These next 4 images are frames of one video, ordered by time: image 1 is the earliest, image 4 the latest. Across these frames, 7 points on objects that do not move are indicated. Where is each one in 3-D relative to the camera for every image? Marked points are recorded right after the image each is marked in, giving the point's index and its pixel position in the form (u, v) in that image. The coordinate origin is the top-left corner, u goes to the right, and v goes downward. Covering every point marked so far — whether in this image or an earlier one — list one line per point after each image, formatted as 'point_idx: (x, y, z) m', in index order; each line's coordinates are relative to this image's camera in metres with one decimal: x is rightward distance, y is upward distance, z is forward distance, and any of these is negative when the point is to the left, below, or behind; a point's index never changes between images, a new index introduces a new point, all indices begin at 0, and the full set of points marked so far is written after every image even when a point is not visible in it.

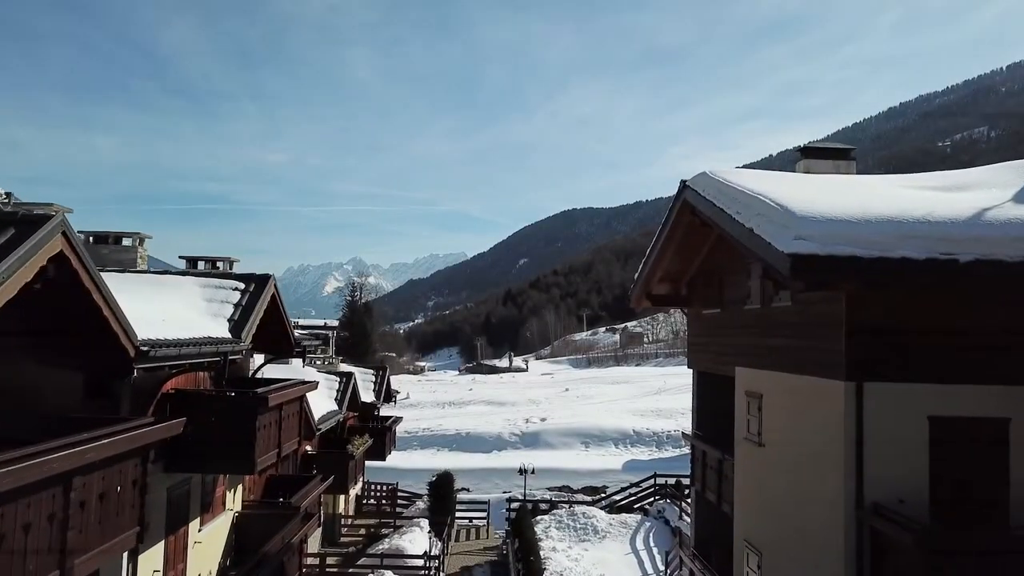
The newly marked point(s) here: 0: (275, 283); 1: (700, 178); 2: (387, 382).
0: (-3.0, +0.1, +8.6) m
1: (+2.5, +1.5, +8.9) m
2: (-3.5, -2.6, +19.1) m
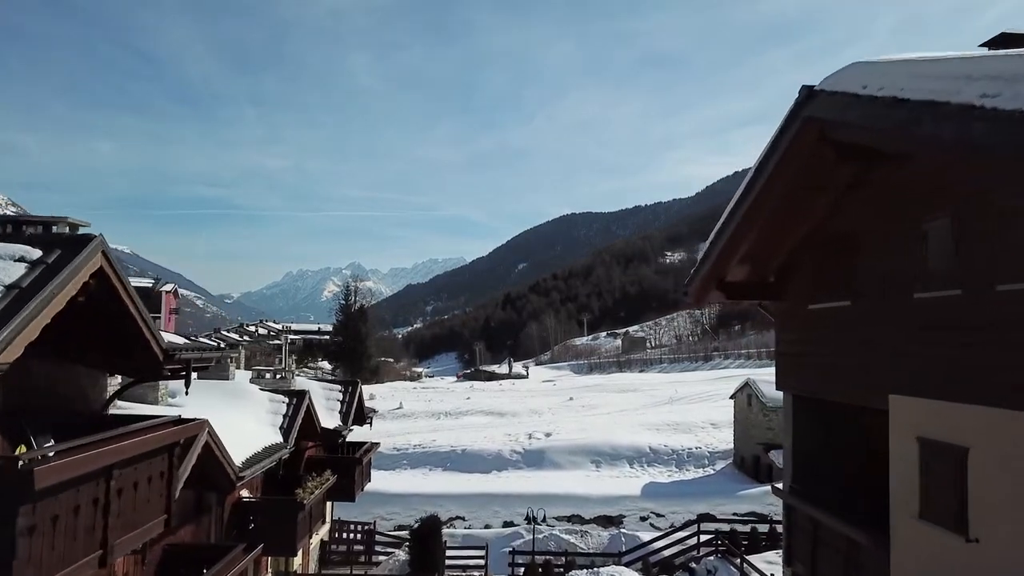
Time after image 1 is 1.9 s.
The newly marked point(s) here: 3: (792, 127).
0: (-2.9, +0.3, +4.9) m
1: (+2.6, +1.7, +5.2) m
2: (-3.4, -2.5, +15.3) m
3: (+2.4, +1.4, +5.9) m
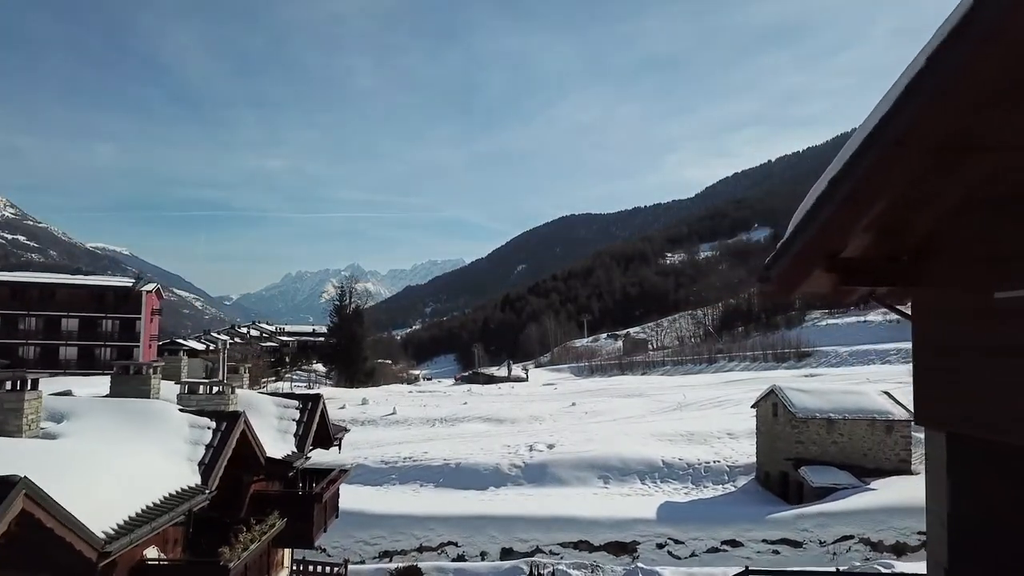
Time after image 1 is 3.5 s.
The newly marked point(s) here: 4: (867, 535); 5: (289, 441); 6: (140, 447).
0: (-2.9, +0.4, +2.1) m
1: (+2.6, +1.8, +2.4) m
2: (-3.4, -2.3, +12.5) m
3: (+2.4, +1.5, +3.1) m
4: (+10.4, -7.2, +20.0) m
5: (-3.6, -2.5, +11.0) m
6: (-4.4, -1.9, +8.1) m
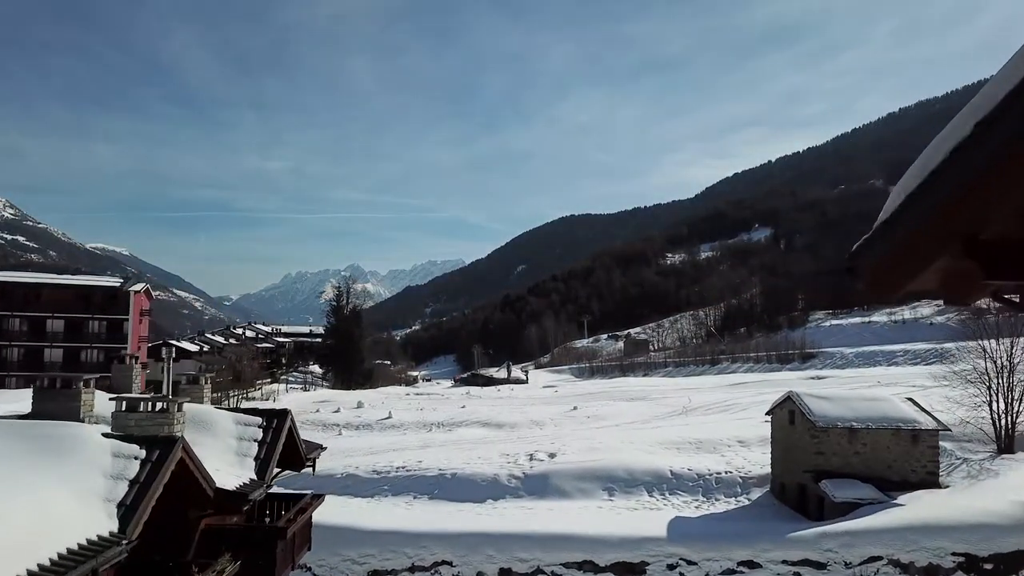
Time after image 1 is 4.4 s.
0: (-2.9, +0.5, +0.4) m
1: (+2.5, +1.8, +0.8) m
2: (-3.4, -2.3, +10.9) m
3: (+2.4, +1.5, +1.4) m
4: (+10.3, -7.2, +18.3) m
5: (-3.6, -2.4, +9.4) m
6: (-4.5, -1.9, +6.5) m
